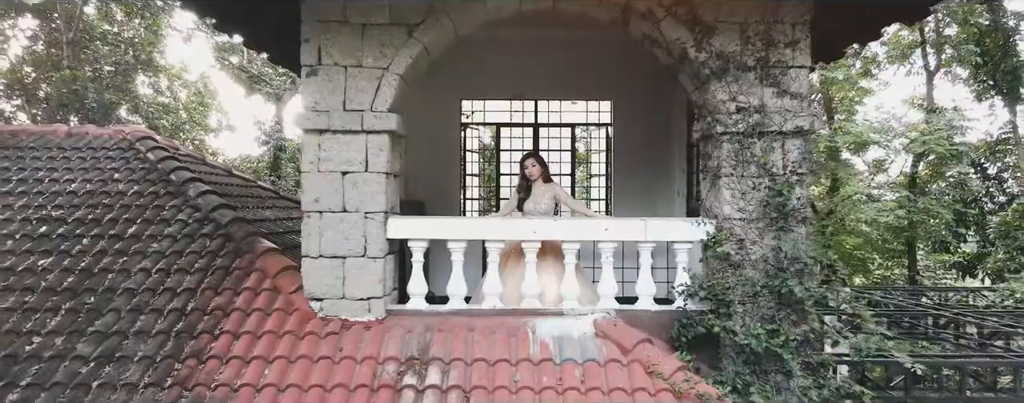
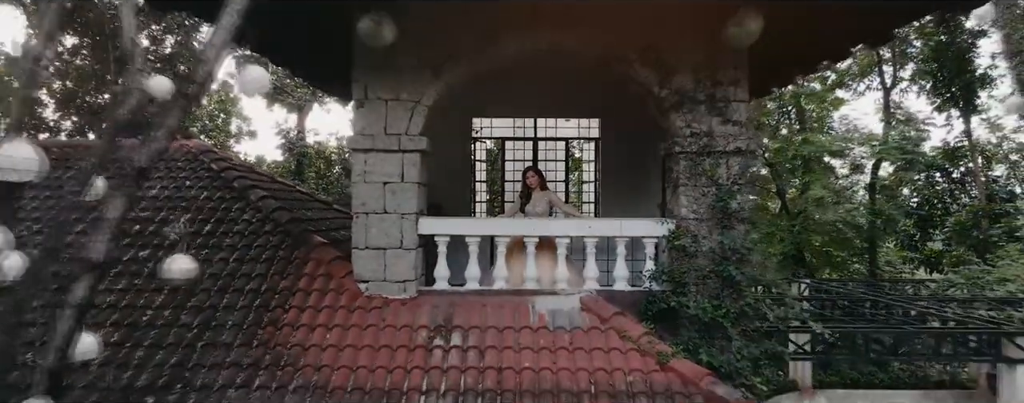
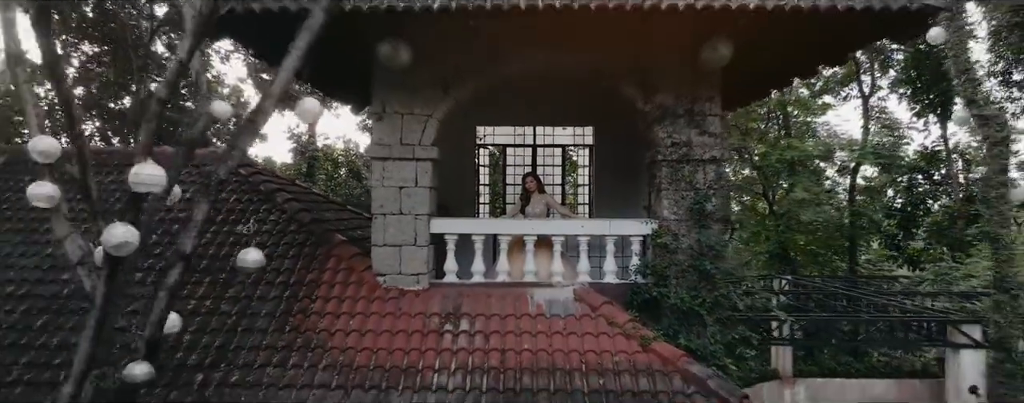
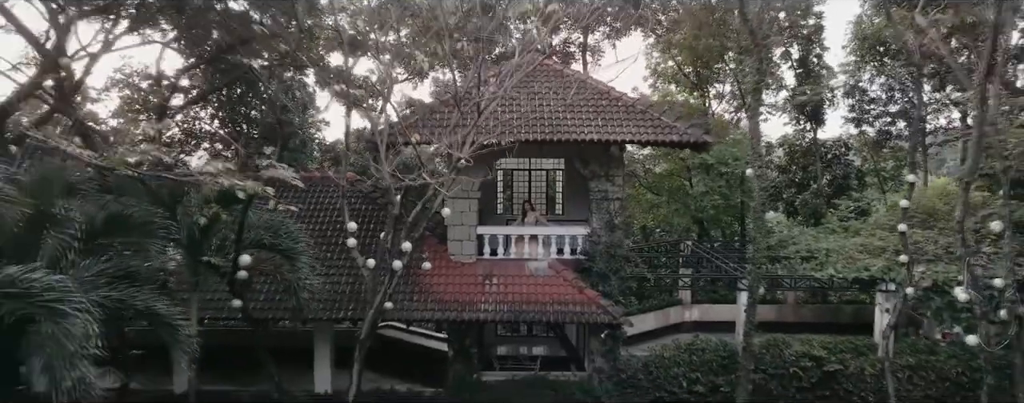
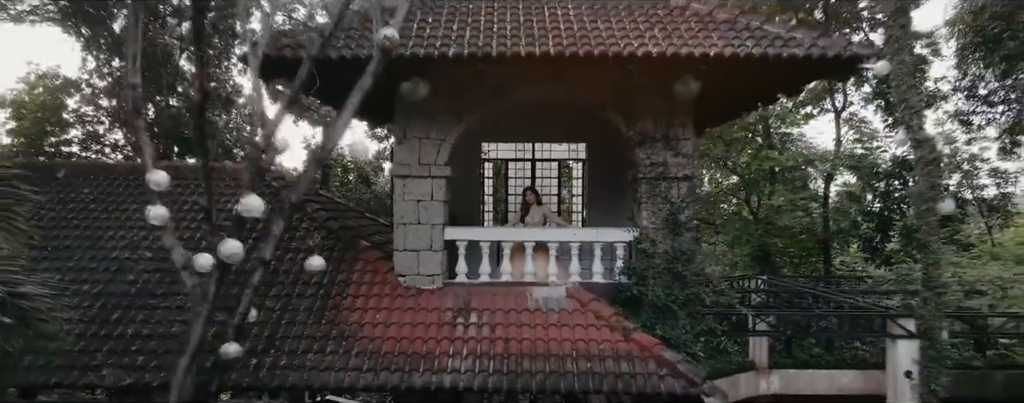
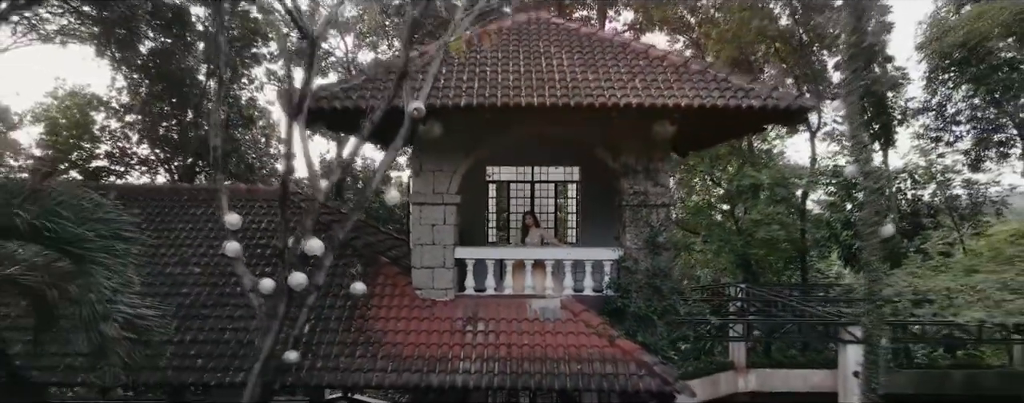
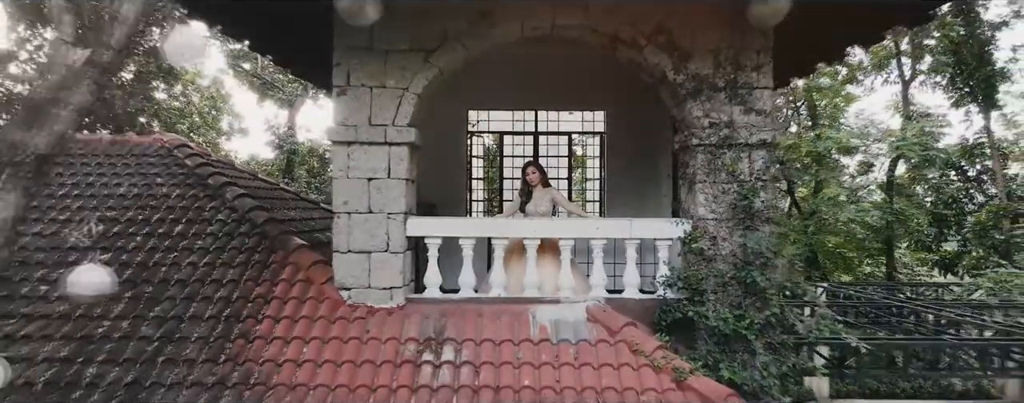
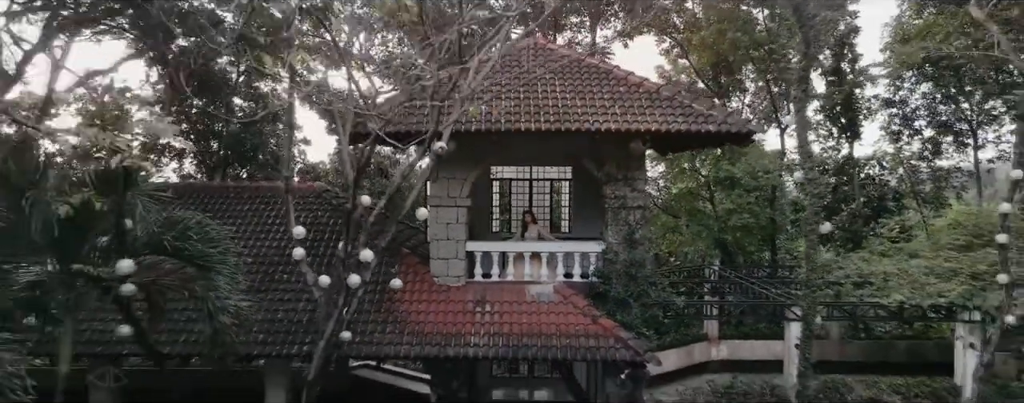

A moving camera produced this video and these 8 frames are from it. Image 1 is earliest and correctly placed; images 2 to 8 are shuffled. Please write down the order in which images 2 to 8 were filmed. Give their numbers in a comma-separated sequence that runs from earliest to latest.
7, 2, 3, 5, 6, 8, 4
